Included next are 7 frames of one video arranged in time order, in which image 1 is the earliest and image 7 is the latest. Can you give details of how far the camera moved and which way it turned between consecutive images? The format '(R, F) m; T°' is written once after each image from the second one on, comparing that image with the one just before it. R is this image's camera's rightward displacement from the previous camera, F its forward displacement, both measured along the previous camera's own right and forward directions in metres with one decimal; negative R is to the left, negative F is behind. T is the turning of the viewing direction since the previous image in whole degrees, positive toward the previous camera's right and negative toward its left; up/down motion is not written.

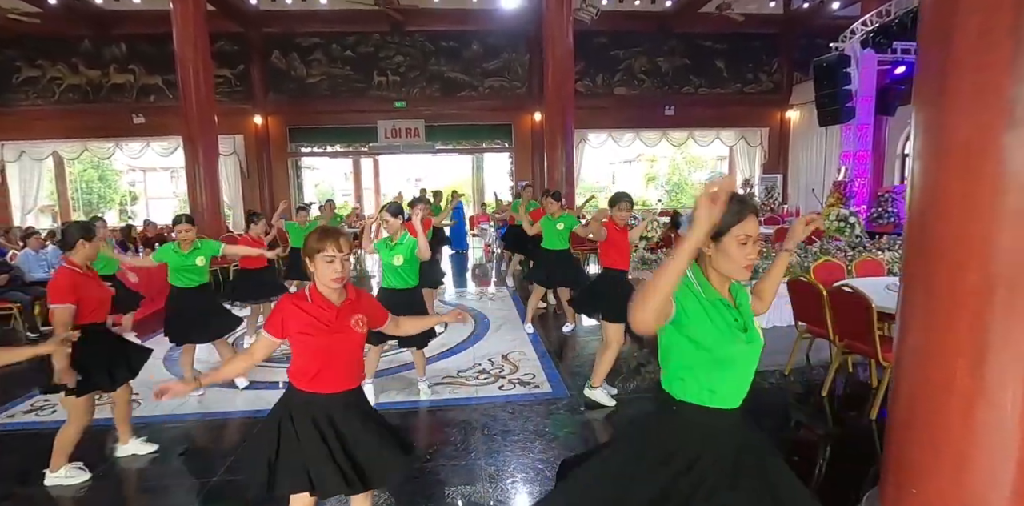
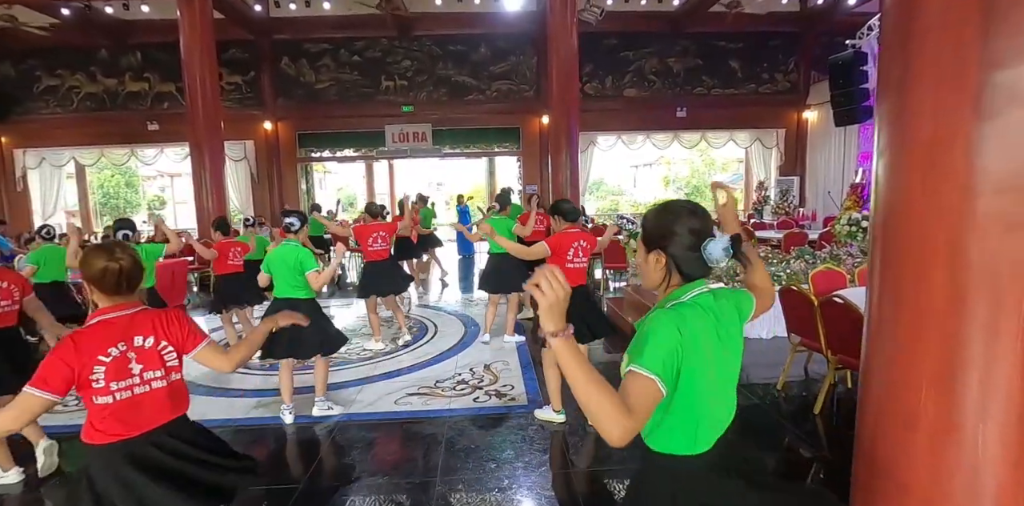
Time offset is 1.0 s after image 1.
(+0.3, +0.1) m; -2°
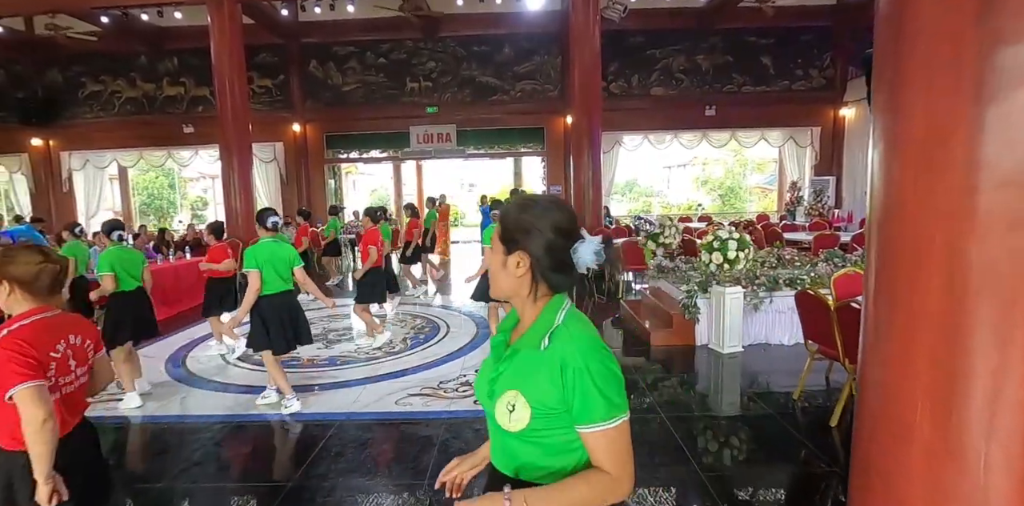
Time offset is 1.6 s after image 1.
(+0.2, +0.1) m; -3°
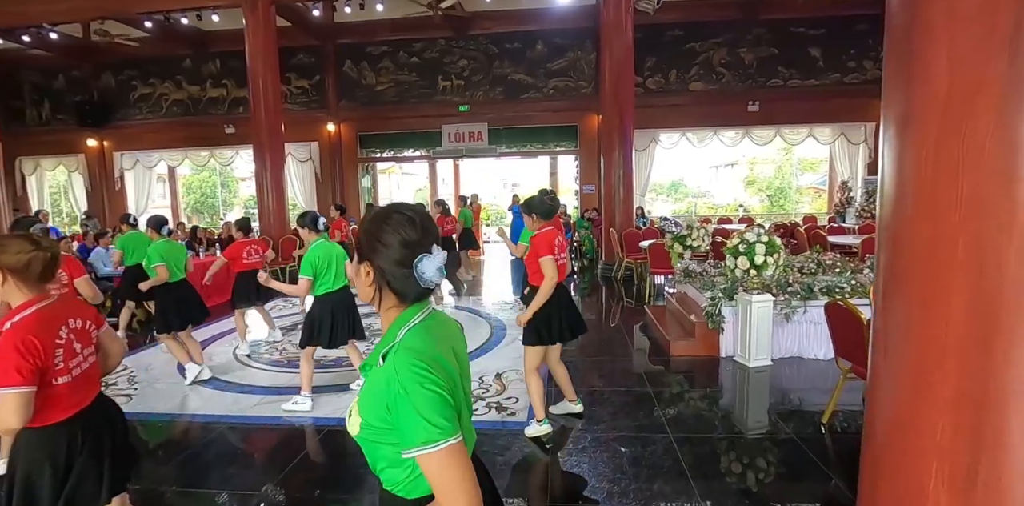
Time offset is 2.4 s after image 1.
(+0.3, +0.2) m; -5°
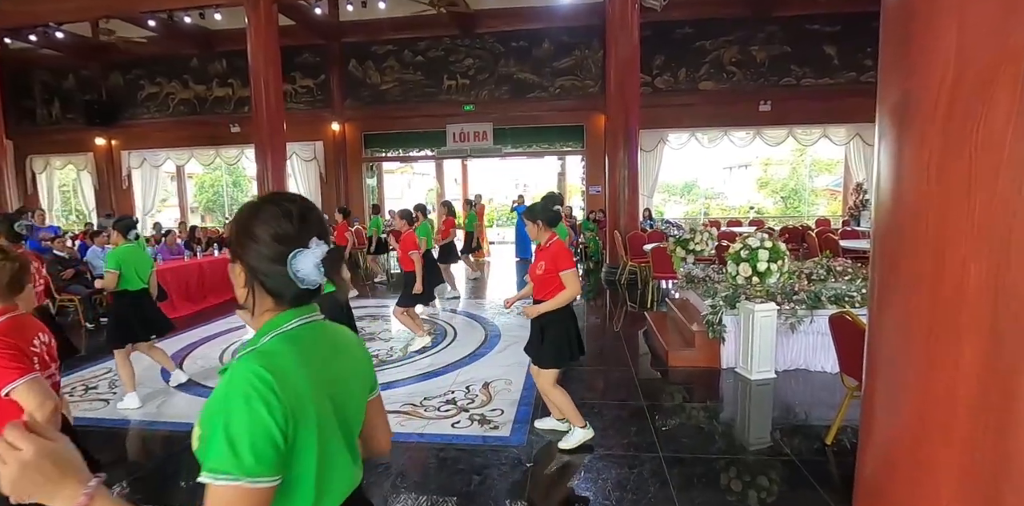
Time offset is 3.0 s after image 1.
(+0.2, +0.2) m; -1°
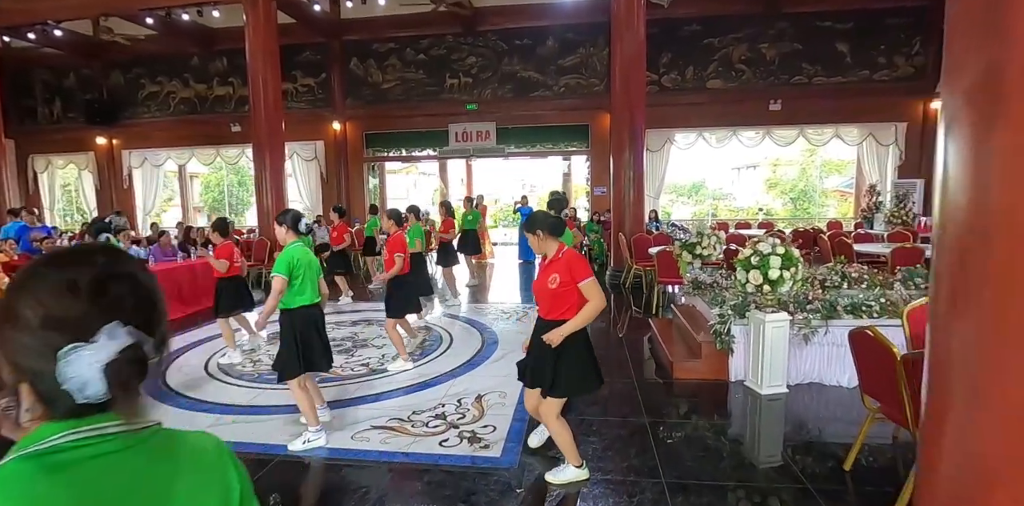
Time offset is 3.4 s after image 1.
(+0.1, +0.2) m; -1°
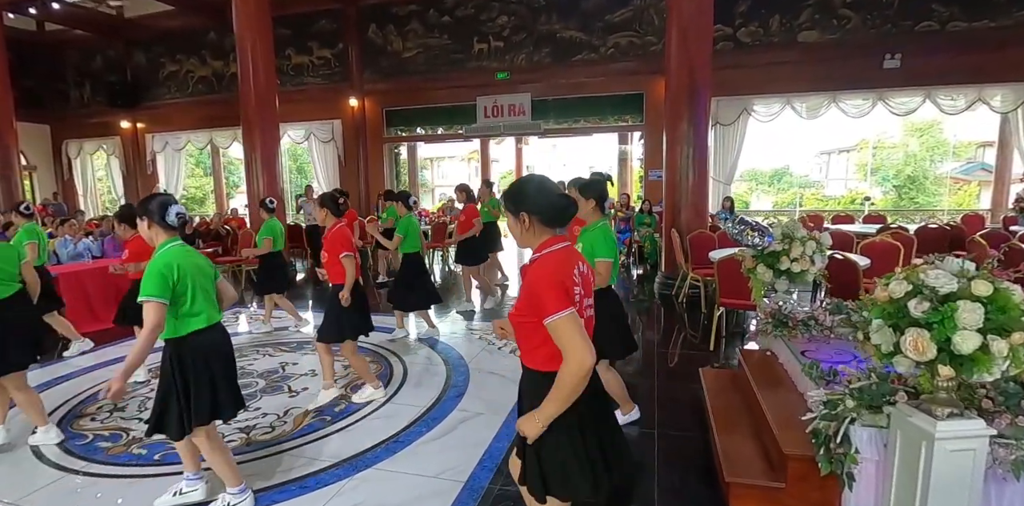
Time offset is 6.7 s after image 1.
(+0.6, +1.6) m; -8°
